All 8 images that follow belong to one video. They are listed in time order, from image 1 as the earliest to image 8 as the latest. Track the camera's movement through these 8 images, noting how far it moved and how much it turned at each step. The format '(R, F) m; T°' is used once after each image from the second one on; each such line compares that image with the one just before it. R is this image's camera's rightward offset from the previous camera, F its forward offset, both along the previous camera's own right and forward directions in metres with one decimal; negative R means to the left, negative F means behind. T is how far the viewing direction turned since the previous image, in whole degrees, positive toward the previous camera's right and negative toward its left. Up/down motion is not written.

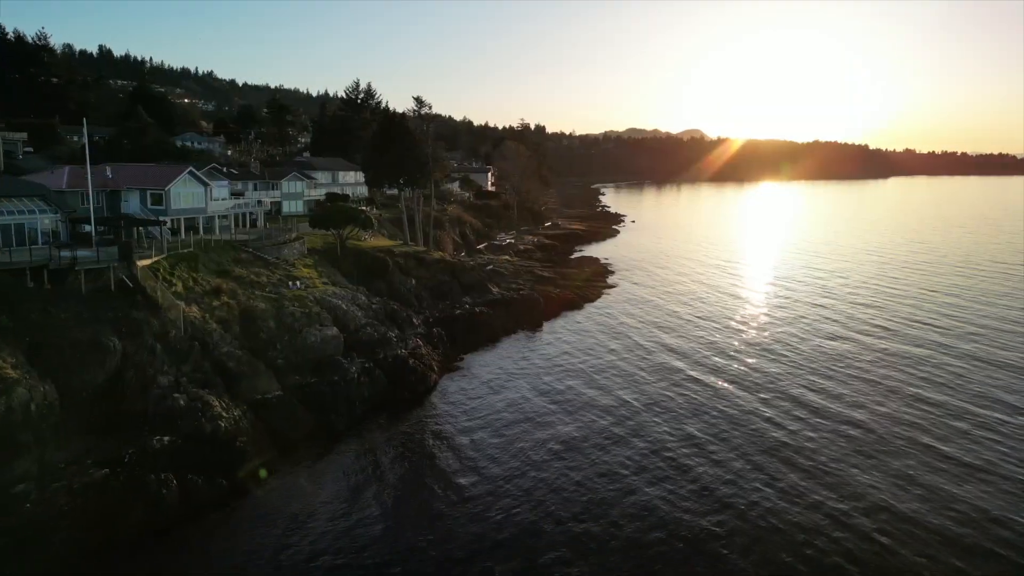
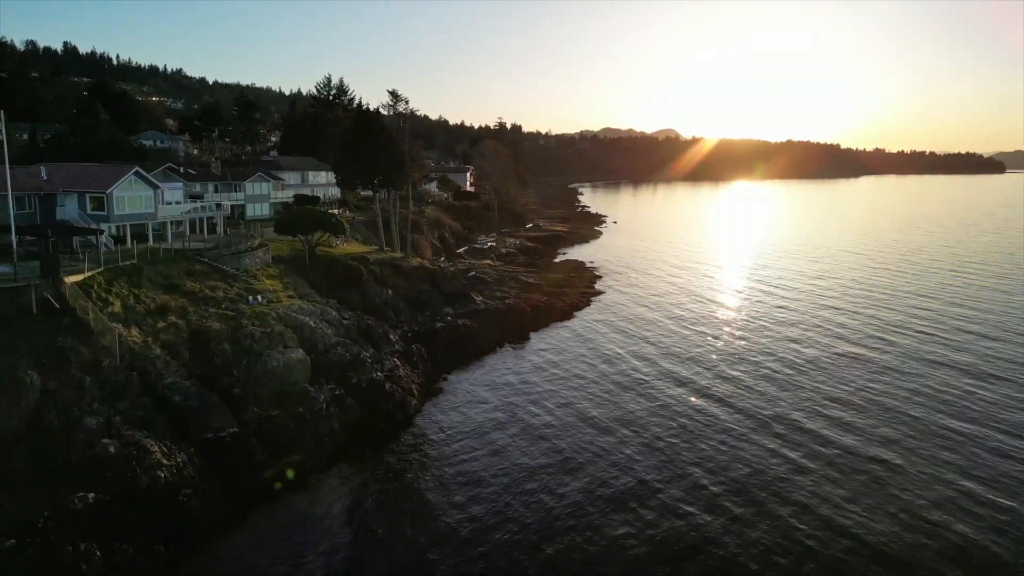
(-0.6, +4.1) m; +2°
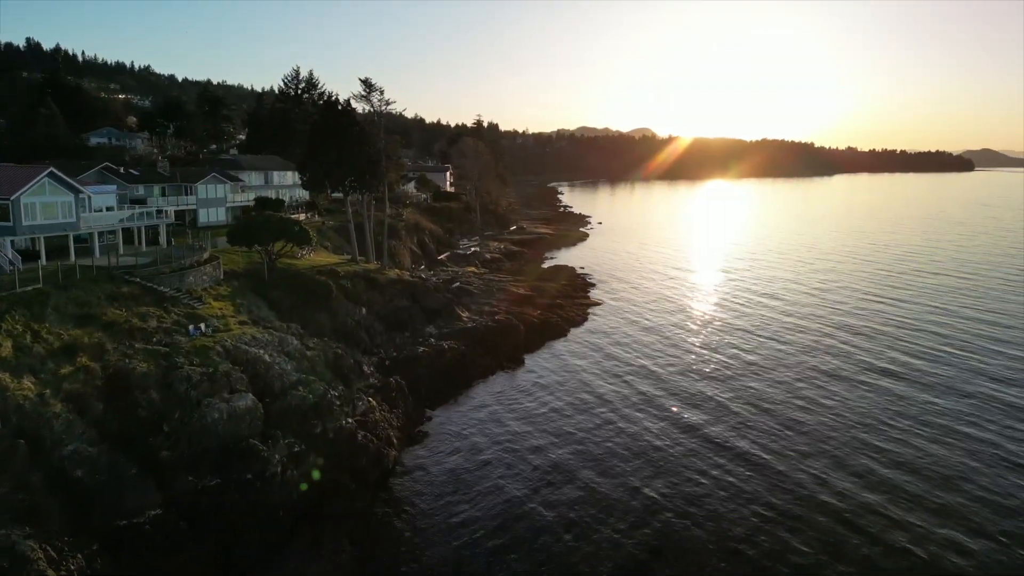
(-0.9, +6.1) m; +2°
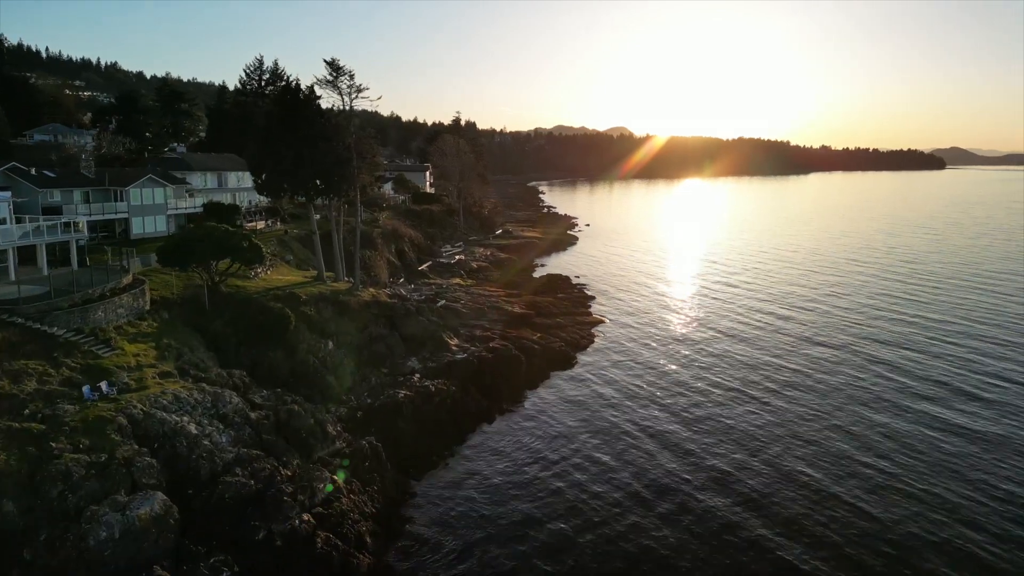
(-1.1, +7.6) m; +2°
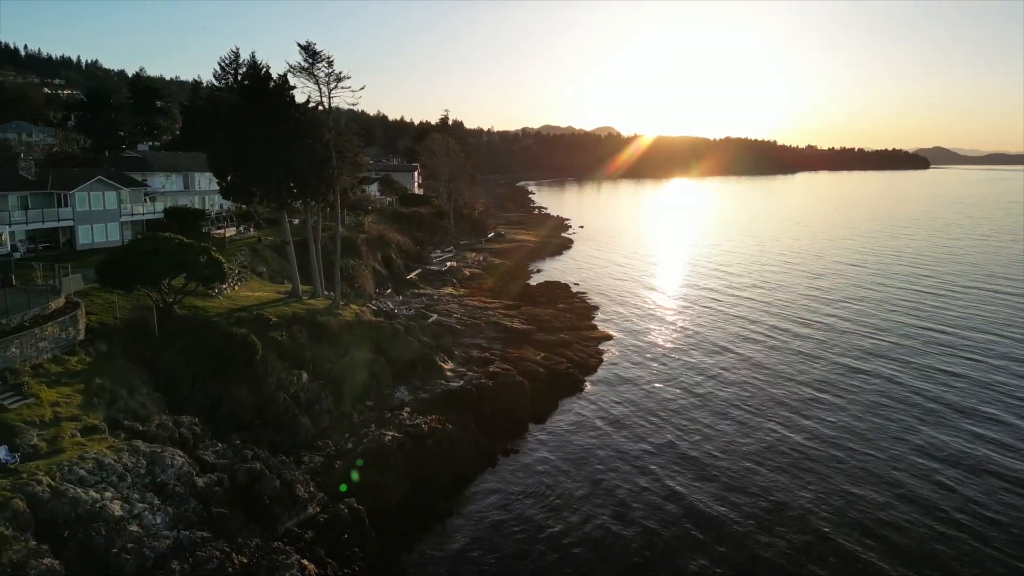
(-0.7, +4.8) m; +1°
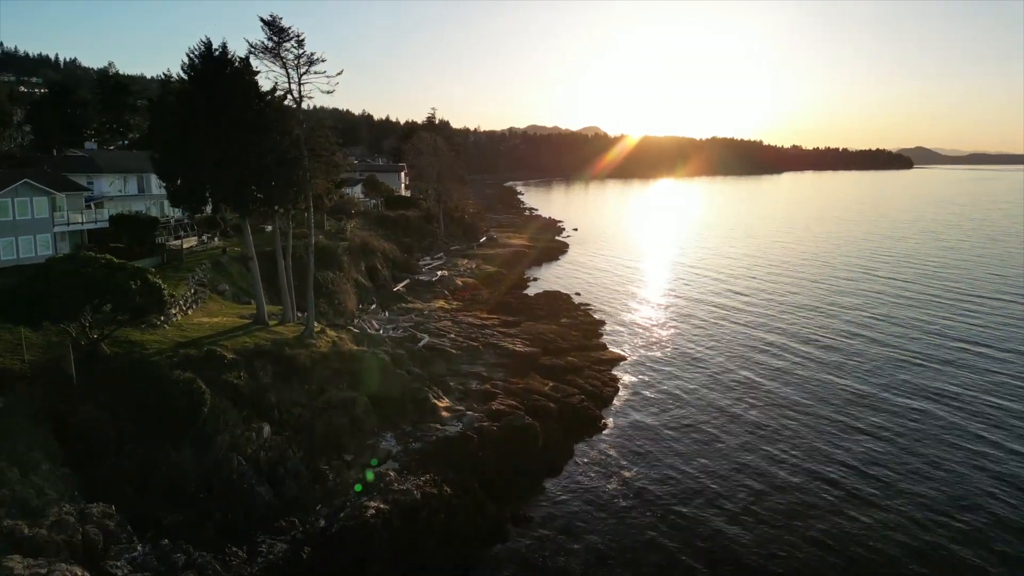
(-0.9, +5.5) m; +1°
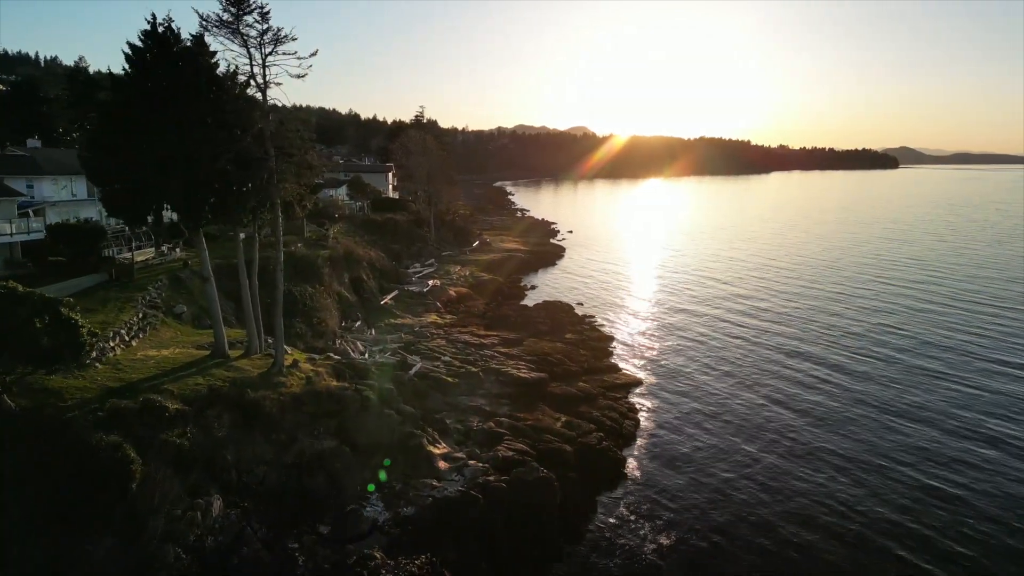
(-0.8, +4.8) m; +1°
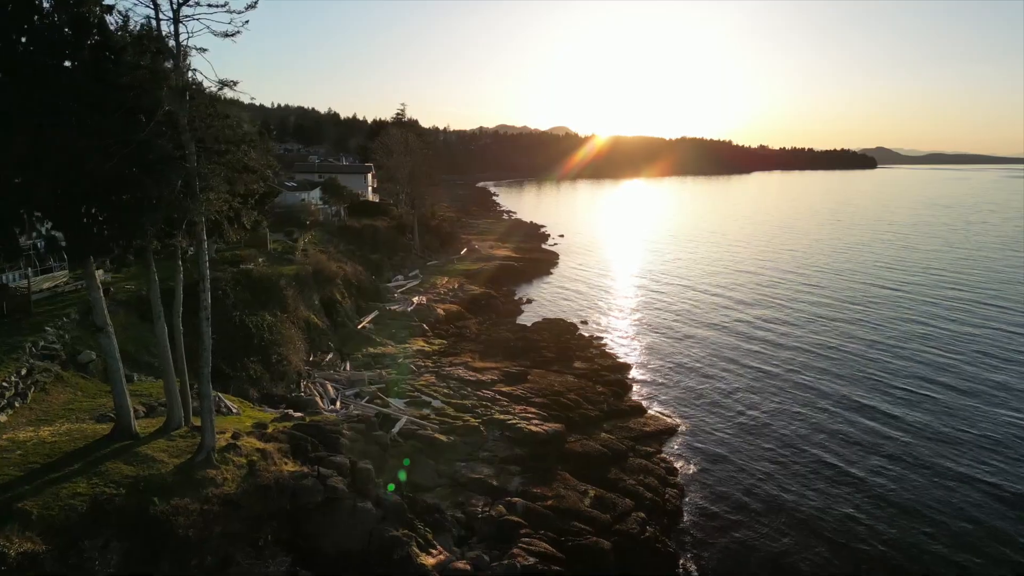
(-1.0, +6.9) m; +2°
